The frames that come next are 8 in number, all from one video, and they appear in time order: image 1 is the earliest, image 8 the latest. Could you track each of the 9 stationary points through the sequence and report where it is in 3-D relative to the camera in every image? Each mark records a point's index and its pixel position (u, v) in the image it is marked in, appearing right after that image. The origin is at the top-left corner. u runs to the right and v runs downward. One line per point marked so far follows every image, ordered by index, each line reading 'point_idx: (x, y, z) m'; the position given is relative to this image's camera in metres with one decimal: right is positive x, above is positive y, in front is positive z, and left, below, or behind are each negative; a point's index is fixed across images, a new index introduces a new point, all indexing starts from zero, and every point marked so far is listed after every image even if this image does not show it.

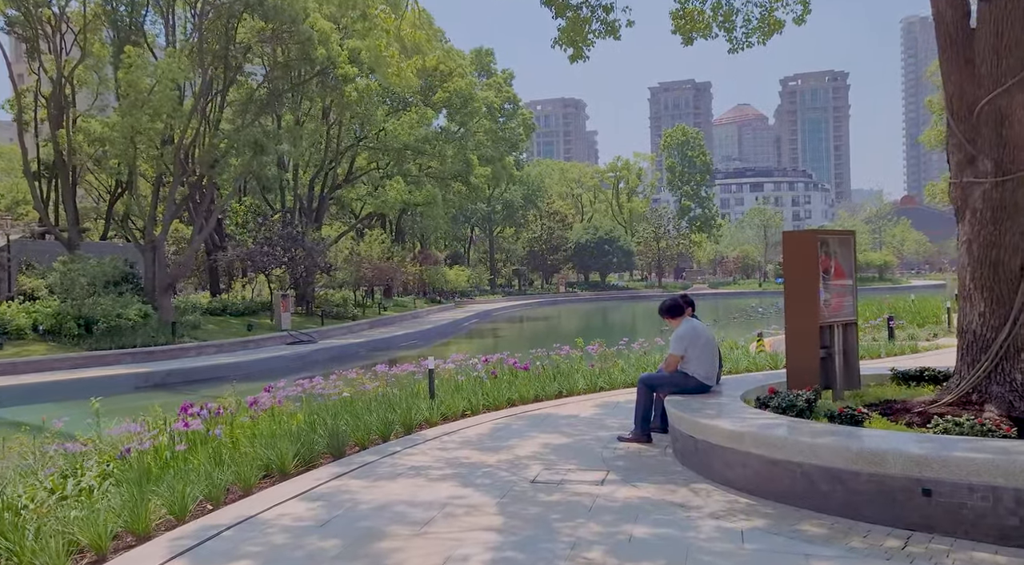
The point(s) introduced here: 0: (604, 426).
0: (+0.7, -1.2, +8.1) m
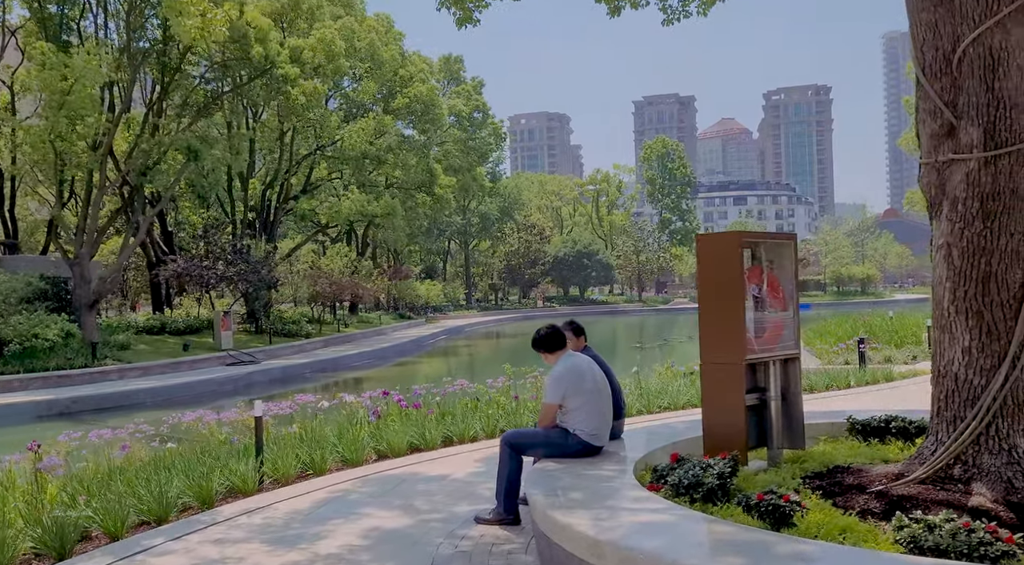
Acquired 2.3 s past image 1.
0: (-0.3, -1.3, +6.1) m
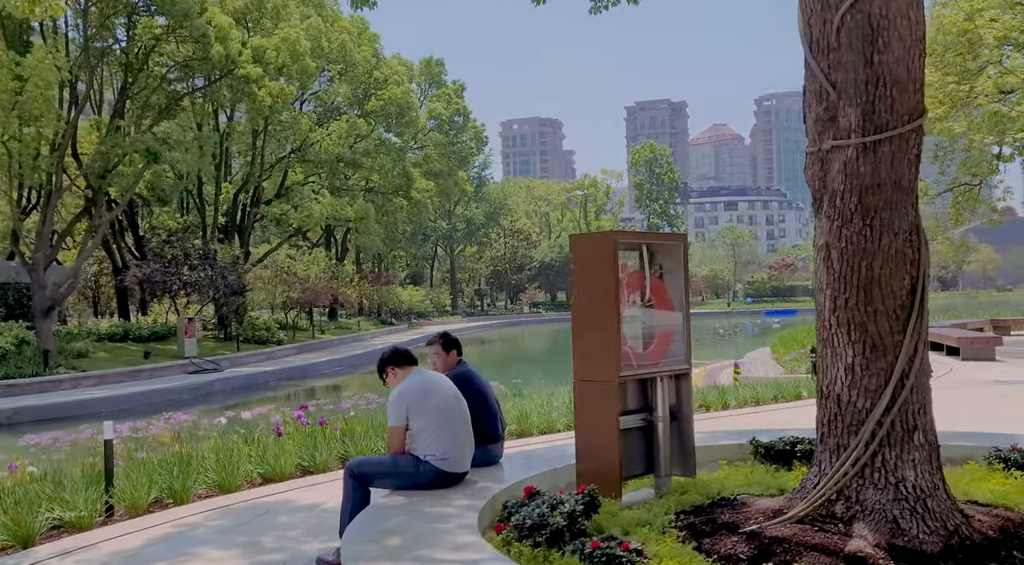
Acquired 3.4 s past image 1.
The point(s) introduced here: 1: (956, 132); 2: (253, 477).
0: (-1.0, -1.3, +5.5) m
1: (+7.6, +2.6, +17.0) m
2: (-1.8, -1.3, +7.0) m
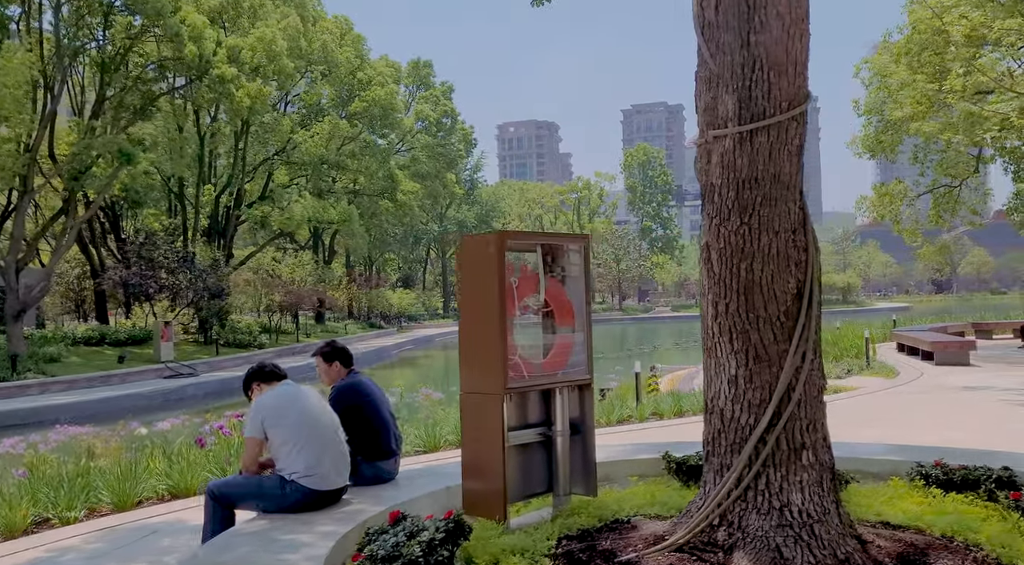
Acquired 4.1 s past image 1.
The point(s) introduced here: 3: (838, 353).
0: (-1.5, -1.3, +5.1) m
1: (+7.0, +2.5, +16.7) m
2: (-2.3, -1.4, +6.7) m
3: (+5.4, -1.1, +16.5) m
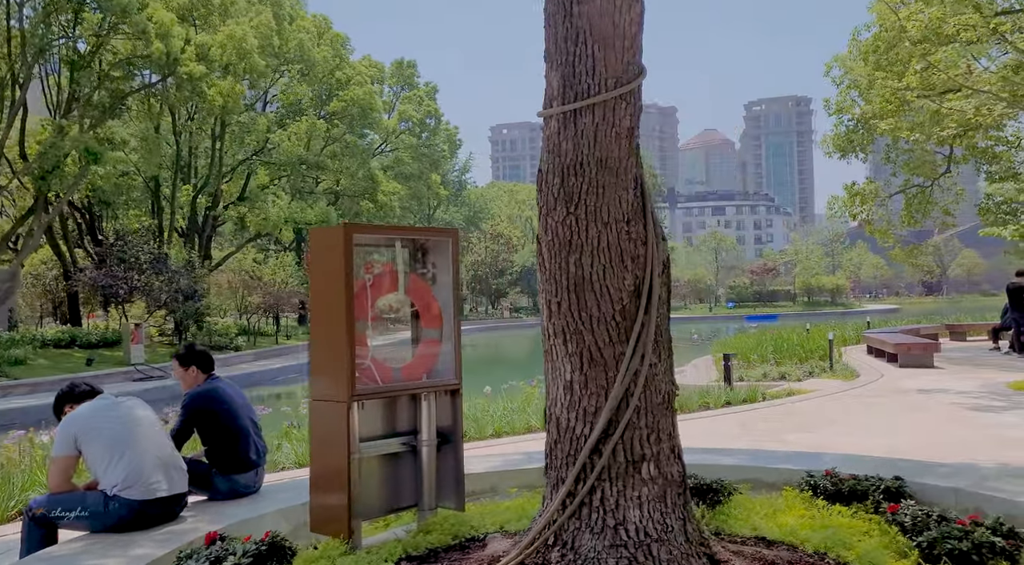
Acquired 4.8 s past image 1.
0: (-2.1, -1.3, +4.8) m
1: (+6.4, +2.5, +16.4) m
2: (-2.9, -1.3, +6.3) m
3: (+4.7, -1.2, +16.2) m
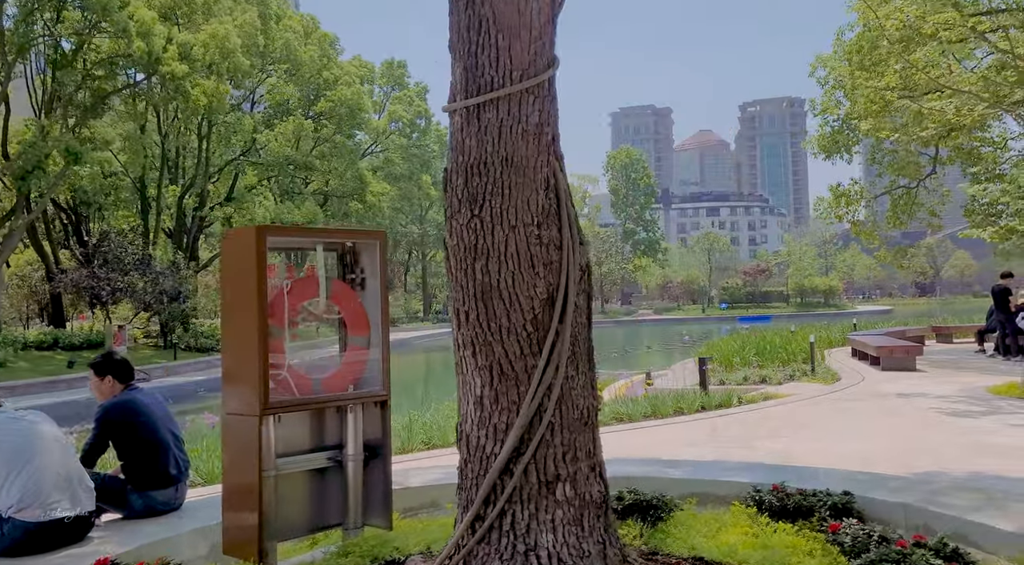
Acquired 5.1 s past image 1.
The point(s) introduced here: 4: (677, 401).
0: (-2.4, -1.4, +4.6) m
1: (+6.0, +2.5, +16.3) m
2: (-3.2, -1.4, +6.1) m
3: (+4.4, -1.2, +16.0) m
4: (+1.8, -1.3, +10.7) m
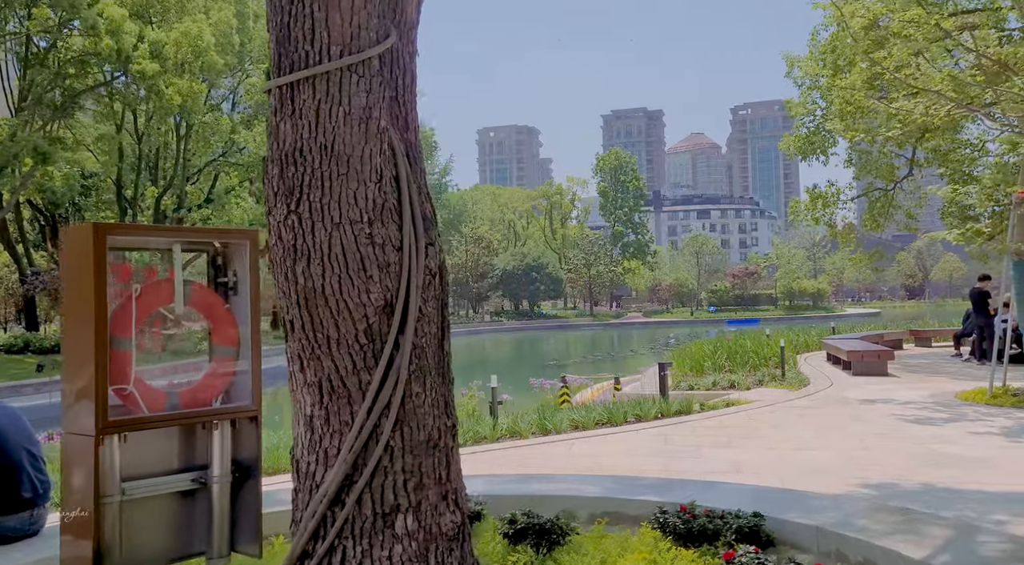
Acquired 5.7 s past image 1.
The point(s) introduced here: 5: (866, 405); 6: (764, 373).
0: (-2.8, -1.4, +4.3) m
1: (+5.5, +2.4, +16.0) m
2: (-3.7, -1.4, +5.8) m
3: (+3.8, -1.2, +15.7) m
4: (+1.3, -1.3, +10.4) m
5: (+3.8, -1.3, +10.7) m
6: (+3.7, -1.3, +14.9) m
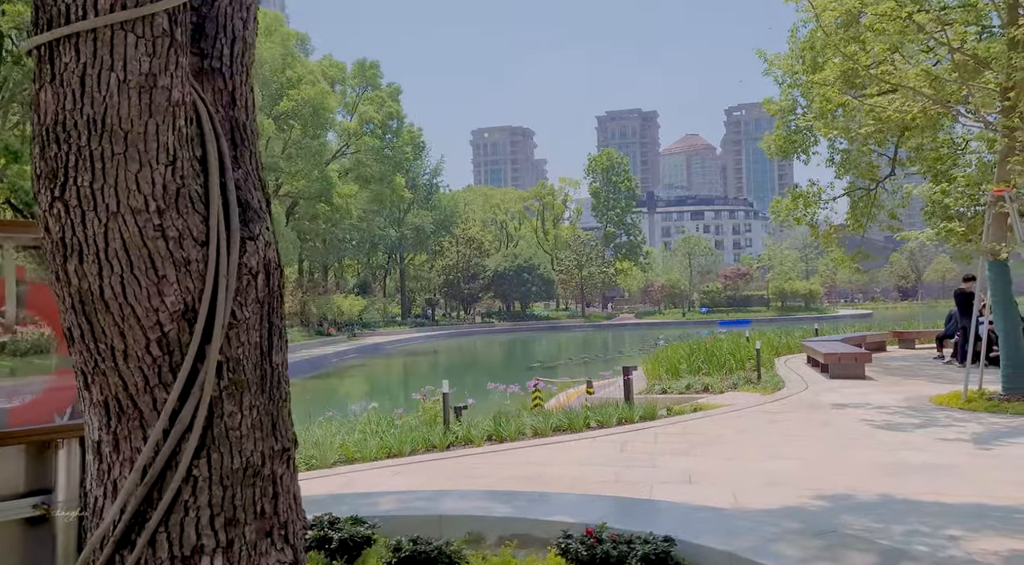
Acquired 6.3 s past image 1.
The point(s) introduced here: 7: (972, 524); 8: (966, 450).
0: (-3.2, -1.4, +3.8) m
1: (+5.0, +2.4, +15.6) m
2: (-4.1, -1.4, +5.3) m
3: (+3.4, -1.3, +15.4) m
4: (+0.9, -1.3, +10.0) m
5: (+3.3, -1.3, +10.3) m
6: (+3.3, -1.3, +14.6) m
7: (+2.4, -1.3, +5.2) m
8: (+3.4, -1.3, +7.6) m
